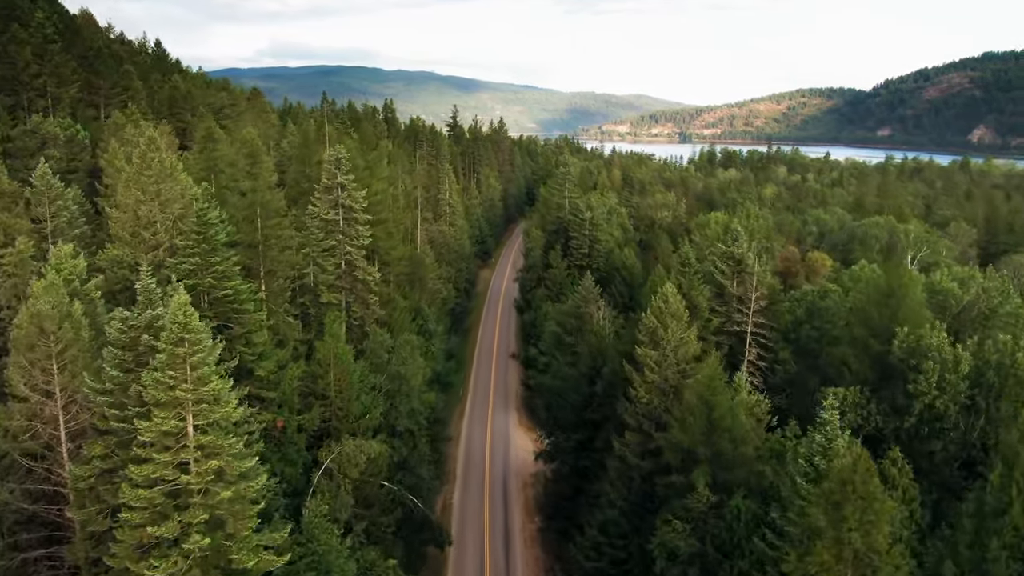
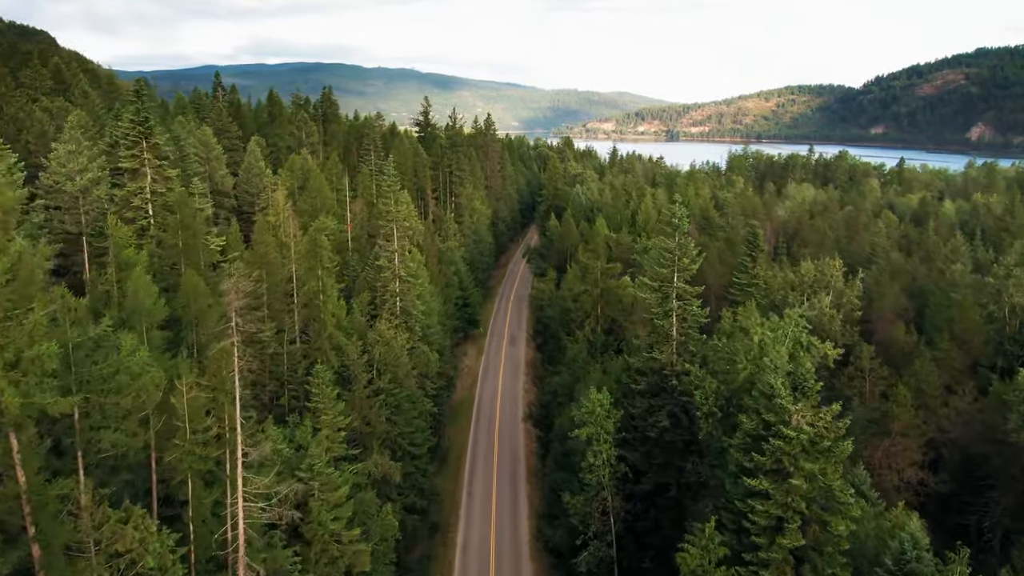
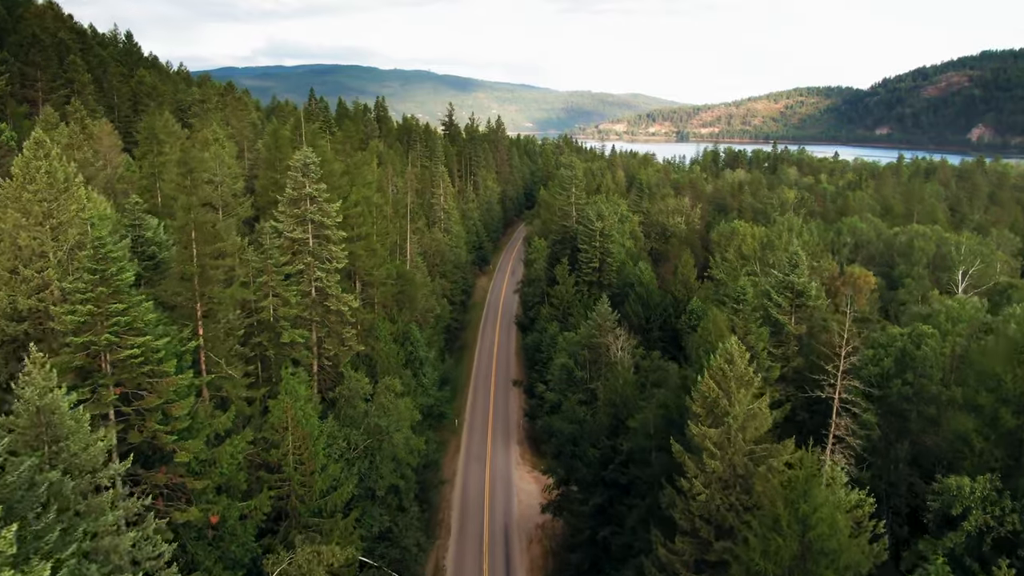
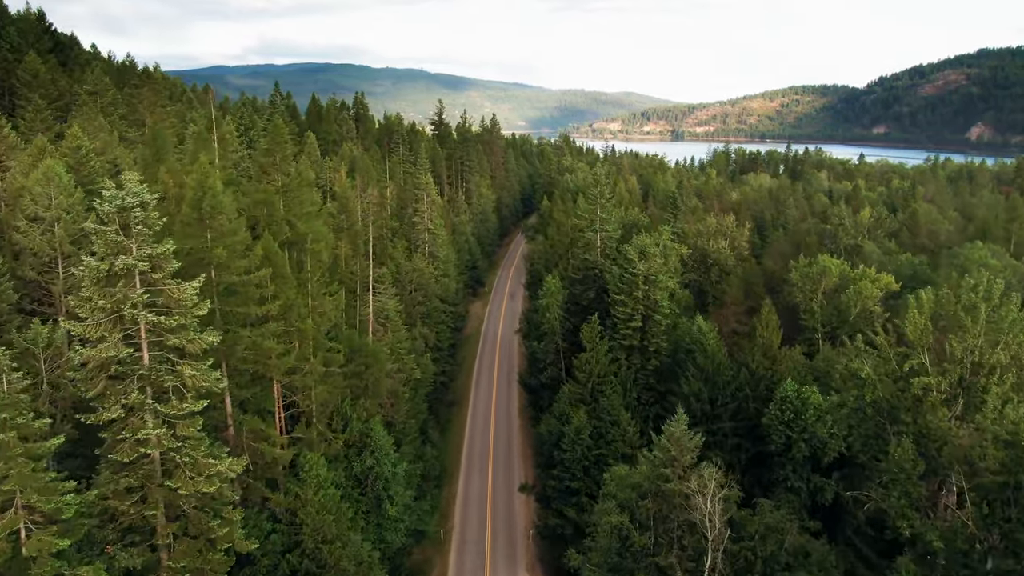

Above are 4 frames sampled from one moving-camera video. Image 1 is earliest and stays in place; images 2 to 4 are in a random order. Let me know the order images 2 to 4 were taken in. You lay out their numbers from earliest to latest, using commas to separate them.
3, 4, 2
